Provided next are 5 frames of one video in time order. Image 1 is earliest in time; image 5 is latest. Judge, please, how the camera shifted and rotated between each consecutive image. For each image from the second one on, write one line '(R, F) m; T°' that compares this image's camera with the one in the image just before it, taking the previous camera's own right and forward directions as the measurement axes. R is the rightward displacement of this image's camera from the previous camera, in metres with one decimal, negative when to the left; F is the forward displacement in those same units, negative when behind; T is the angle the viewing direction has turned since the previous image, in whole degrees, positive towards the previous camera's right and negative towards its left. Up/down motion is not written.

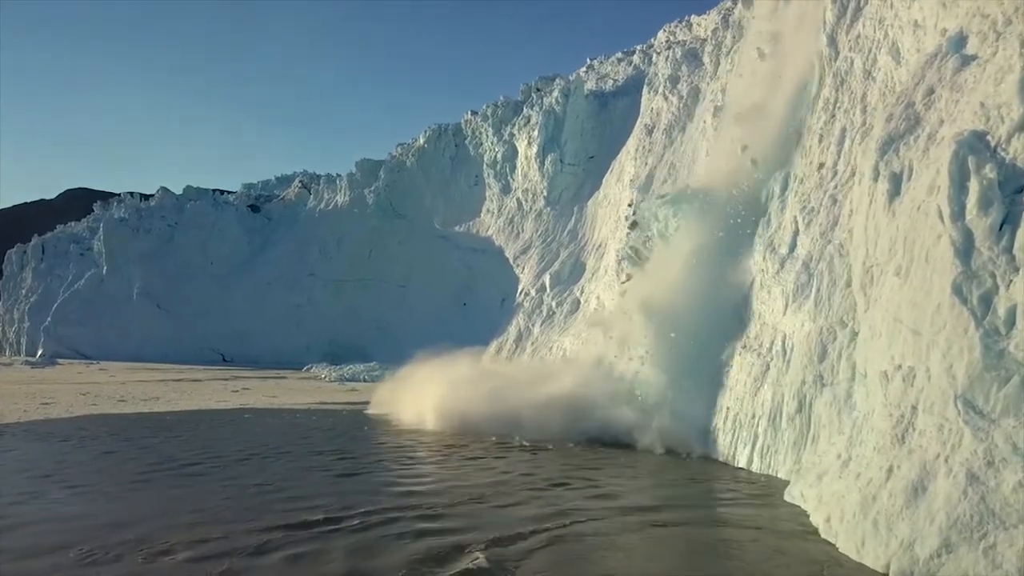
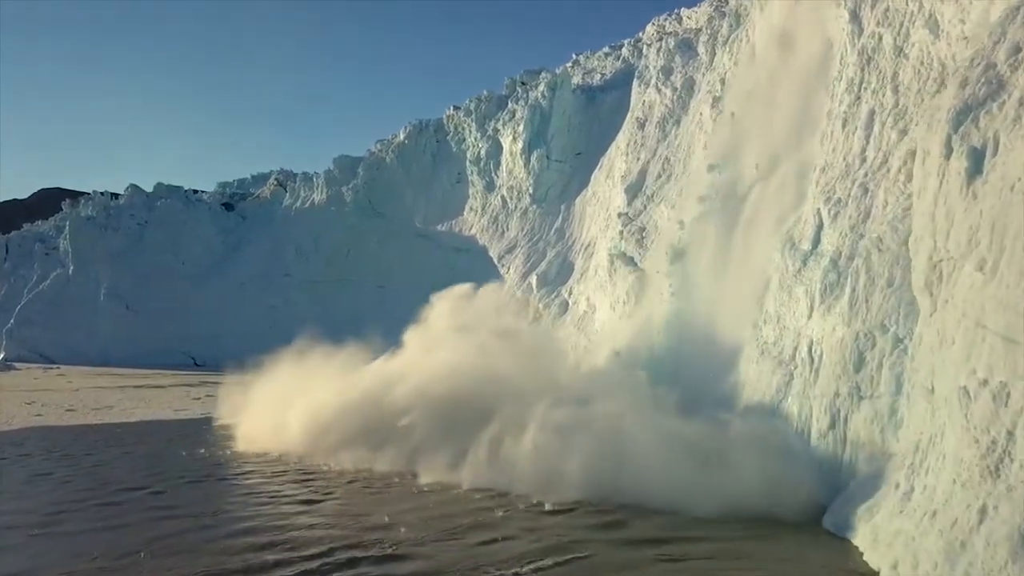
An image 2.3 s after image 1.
(-0.2, +2.2) m; +1°
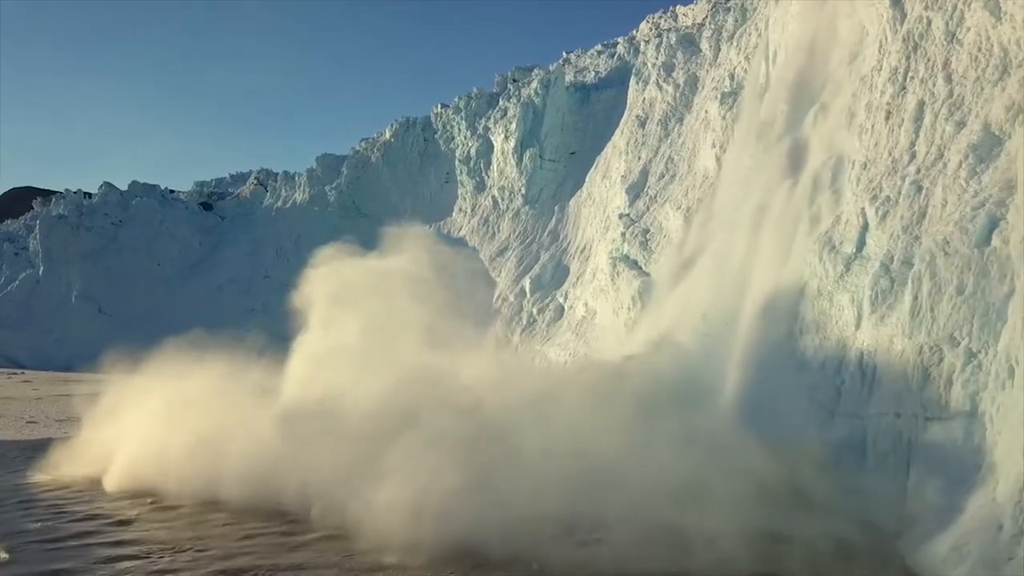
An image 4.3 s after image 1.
(-0.7, +1.8) m; +1°
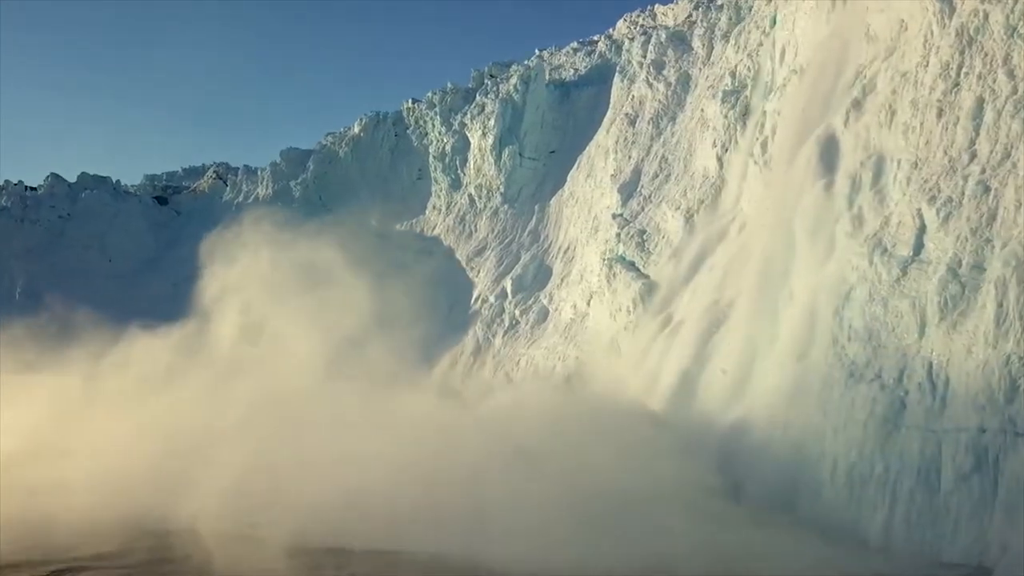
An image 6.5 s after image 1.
(-1.6, +1.3) m; +3°
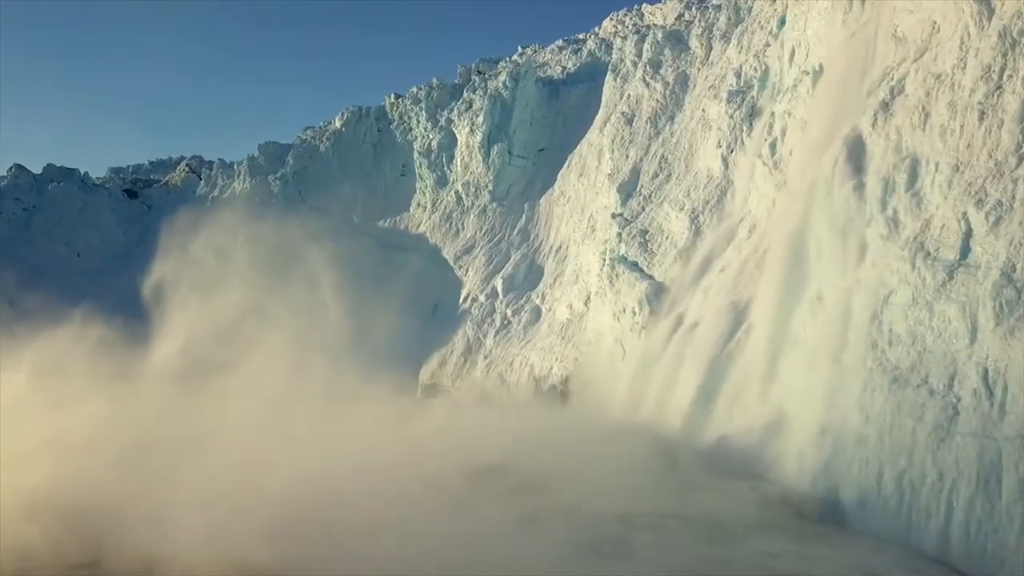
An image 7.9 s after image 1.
(-1.4, +0.6) m; +2°
